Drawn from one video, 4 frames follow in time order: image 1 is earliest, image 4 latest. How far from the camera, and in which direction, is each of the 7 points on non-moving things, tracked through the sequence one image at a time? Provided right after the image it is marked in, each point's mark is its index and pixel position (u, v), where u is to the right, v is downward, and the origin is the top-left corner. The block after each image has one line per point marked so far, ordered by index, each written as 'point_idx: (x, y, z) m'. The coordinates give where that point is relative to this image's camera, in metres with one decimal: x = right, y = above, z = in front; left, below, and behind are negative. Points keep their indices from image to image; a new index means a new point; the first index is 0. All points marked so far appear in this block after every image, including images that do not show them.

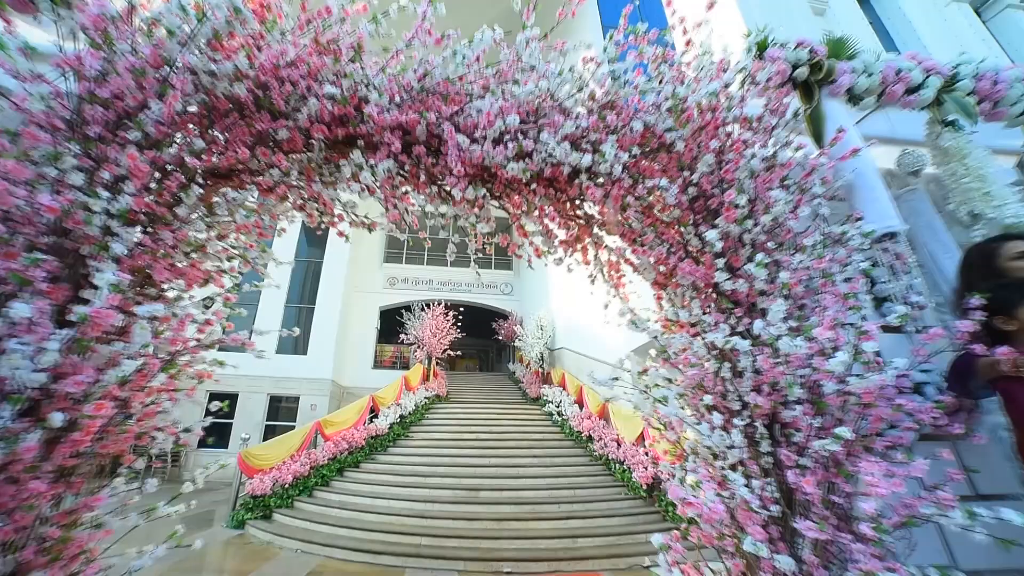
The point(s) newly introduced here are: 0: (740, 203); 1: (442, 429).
0: (+0.9, +0.3, +1.5) m
1: (-1.3, -2.7, +7.5) m
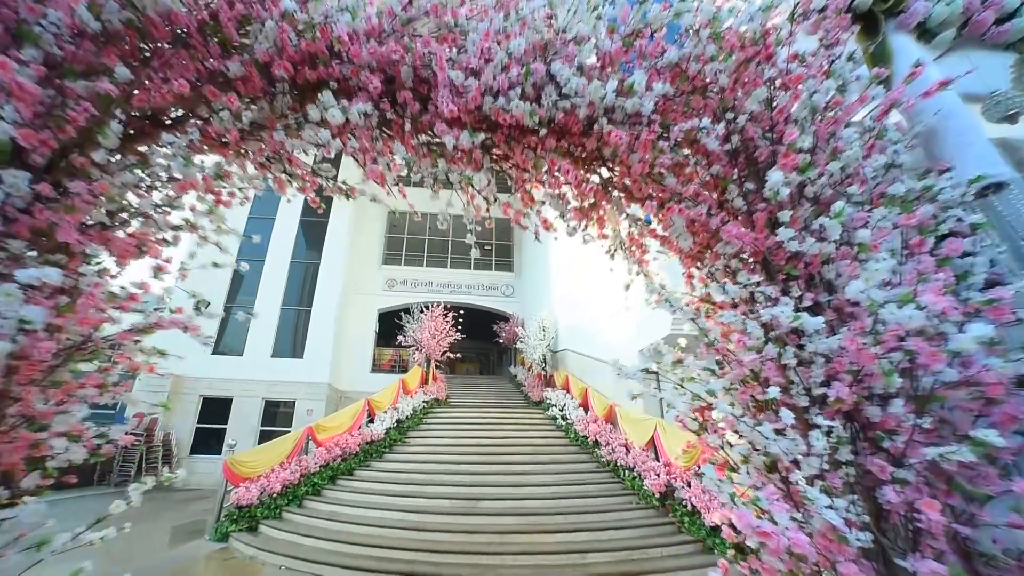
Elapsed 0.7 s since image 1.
0: (+0.9, +0.4, +1.2) m
1: (-1.3, -2.7, +7.2) m
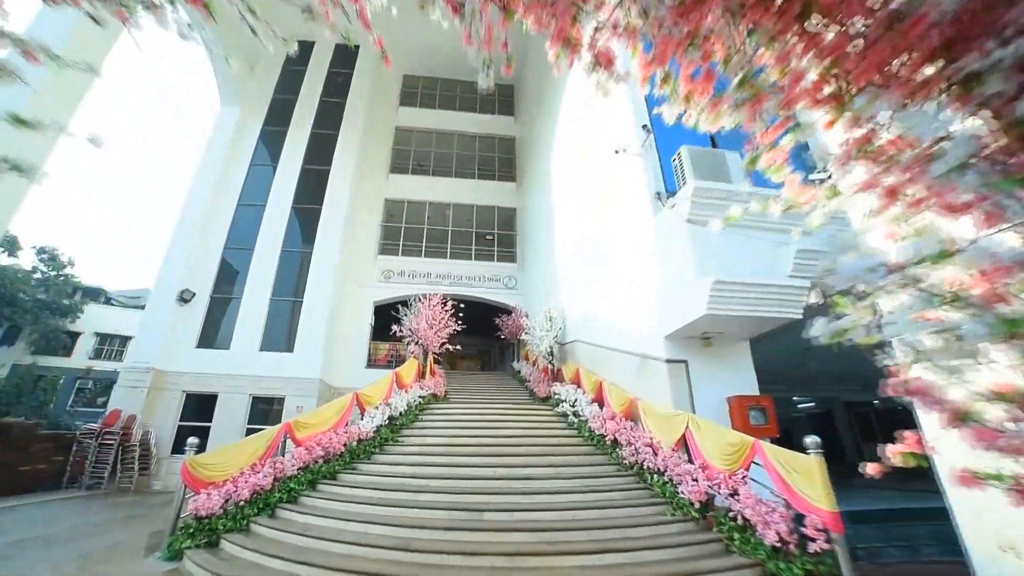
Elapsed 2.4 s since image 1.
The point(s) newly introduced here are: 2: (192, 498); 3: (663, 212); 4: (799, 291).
0: (+1.0, +0.7, +0.5) m
1: (-1.2, -2.4, +6.5) m
2: (-3.4, -2.2, +4.2) m
3: (+2.1, +1.0, +5.5) m
4: (+3.3, 0.0, +4.6) m
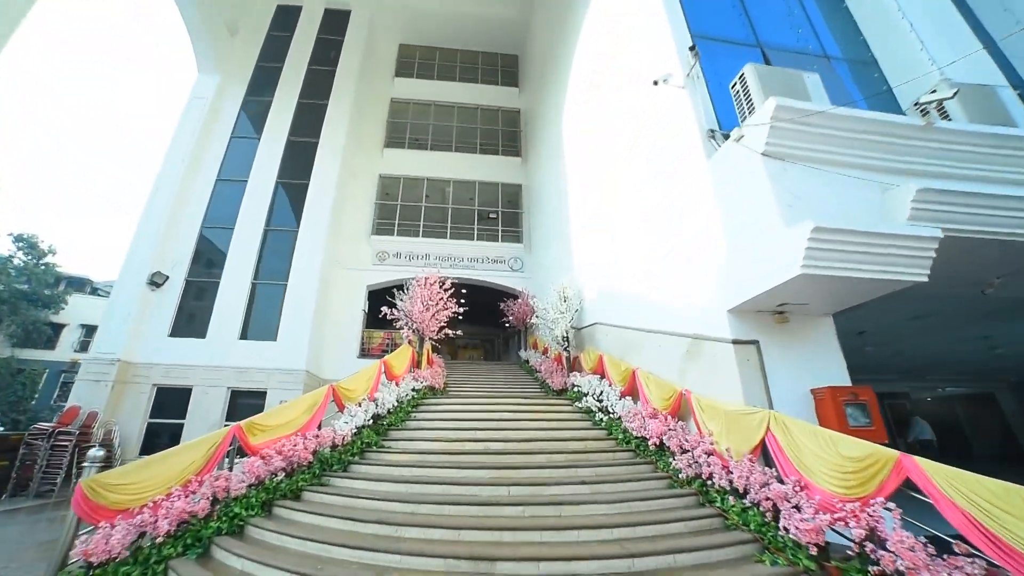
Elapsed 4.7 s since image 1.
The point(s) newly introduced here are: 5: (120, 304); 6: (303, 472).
0: (+1.1, +1.0, -0.8) m
1: (-1.0, -1.9, +5.3) m
2: (-3.2, -1.9, +3.1) m
3: (+2.2, +1.5, +4.2) m
4: (+3.5, +0.4, +3.4) m
5: (-9.7, -0.4, +9.8) m
6: (-2.2, -1.9, +4.1) m
